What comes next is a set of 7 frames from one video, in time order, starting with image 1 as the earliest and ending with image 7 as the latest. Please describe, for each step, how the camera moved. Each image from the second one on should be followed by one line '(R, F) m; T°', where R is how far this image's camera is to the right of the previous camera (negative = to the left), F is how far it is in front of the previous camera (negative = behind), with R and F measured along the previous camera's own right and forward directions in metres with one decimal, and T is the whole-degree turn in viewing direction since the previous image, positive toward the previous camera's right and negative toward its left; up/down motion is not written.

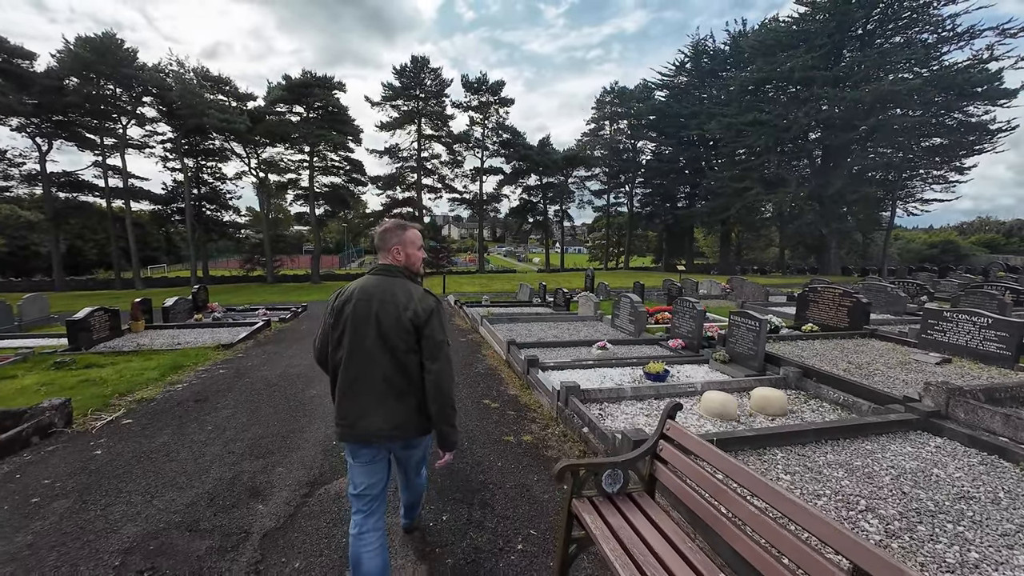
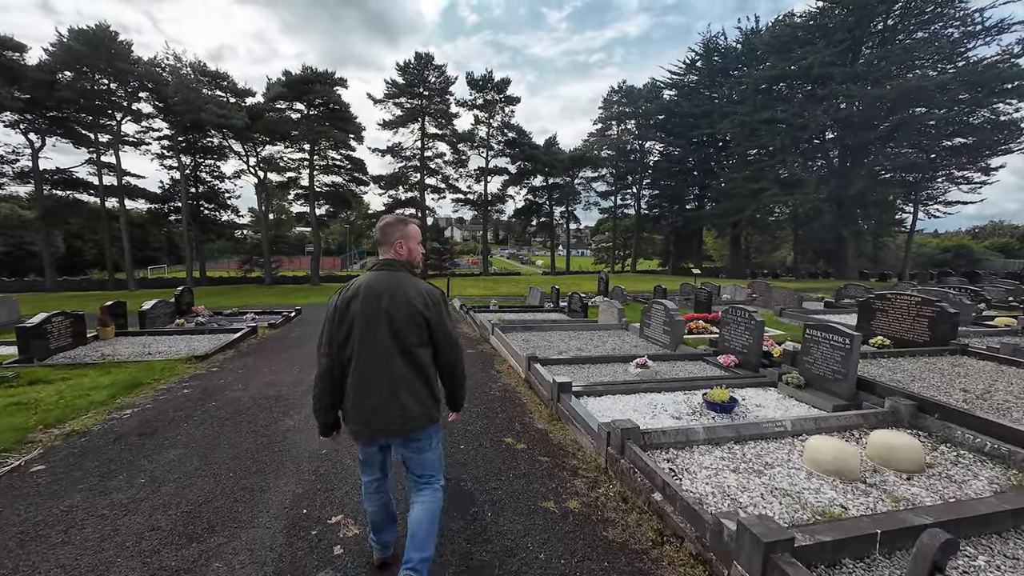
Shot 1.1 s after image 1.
(-0.3, +1.3) m; 0°
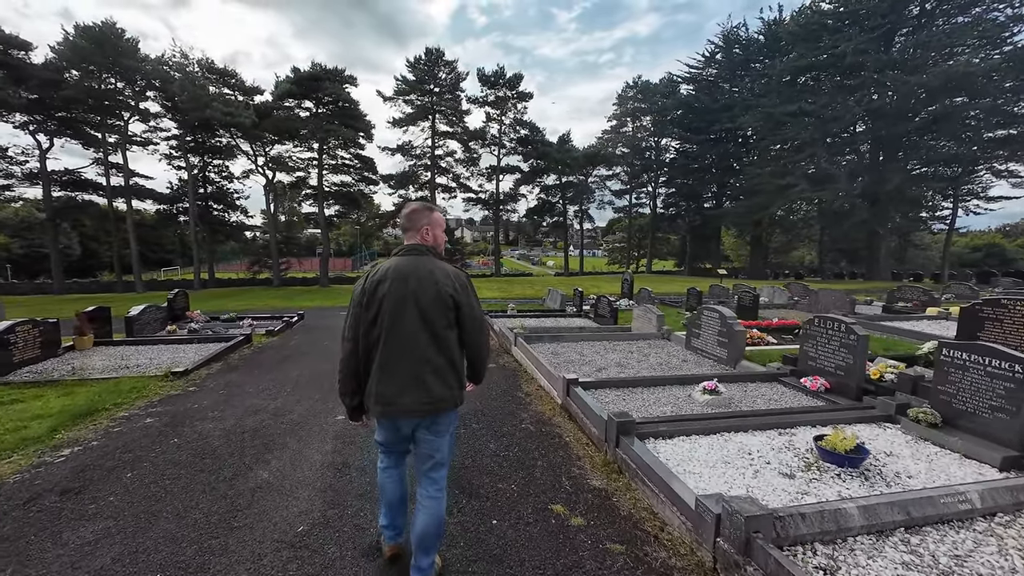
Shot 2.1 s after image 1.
(-0.3, +1.3) m; -1°
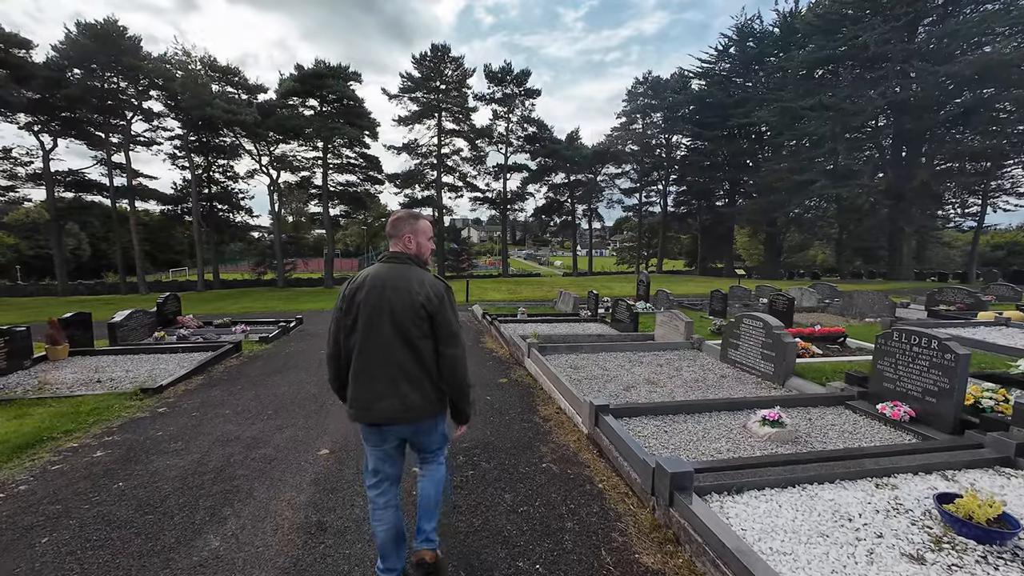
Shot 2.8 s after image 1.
(-0.1, +0.9) m; -1°
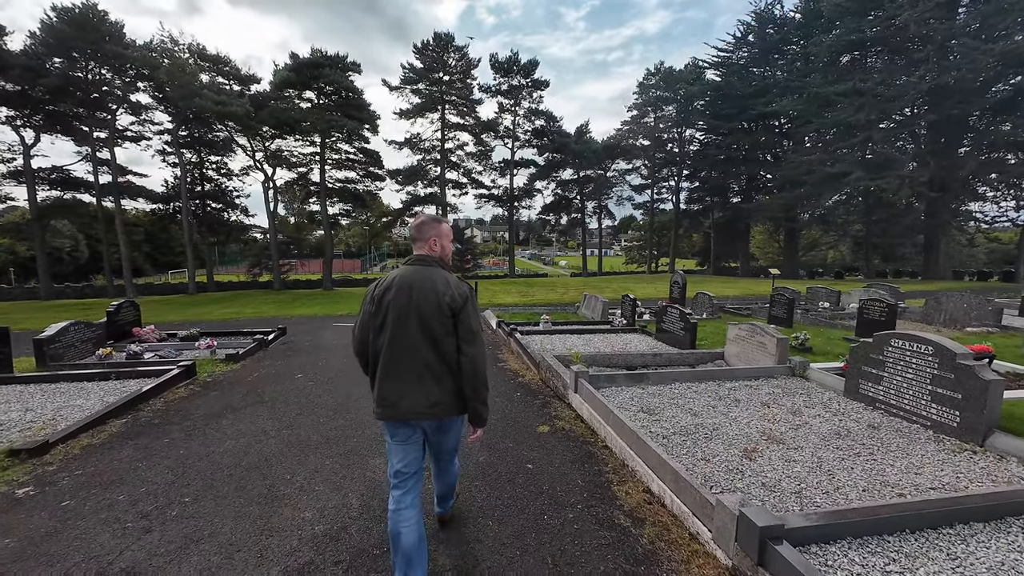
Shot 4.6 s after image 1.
(-0.5, +2.1) m; 0°
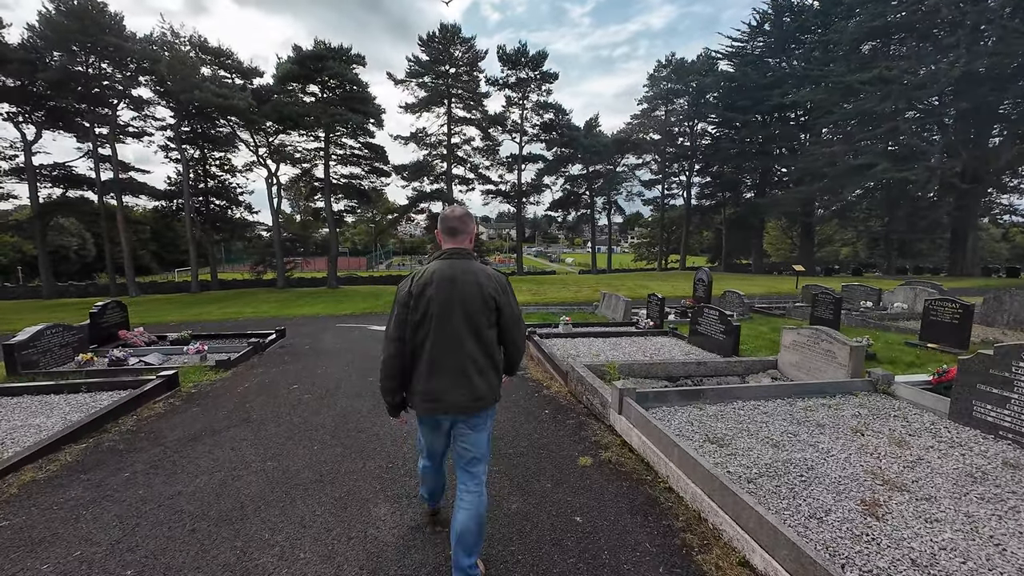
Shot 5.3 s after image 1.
(-0.3, +0.9) m; -1°
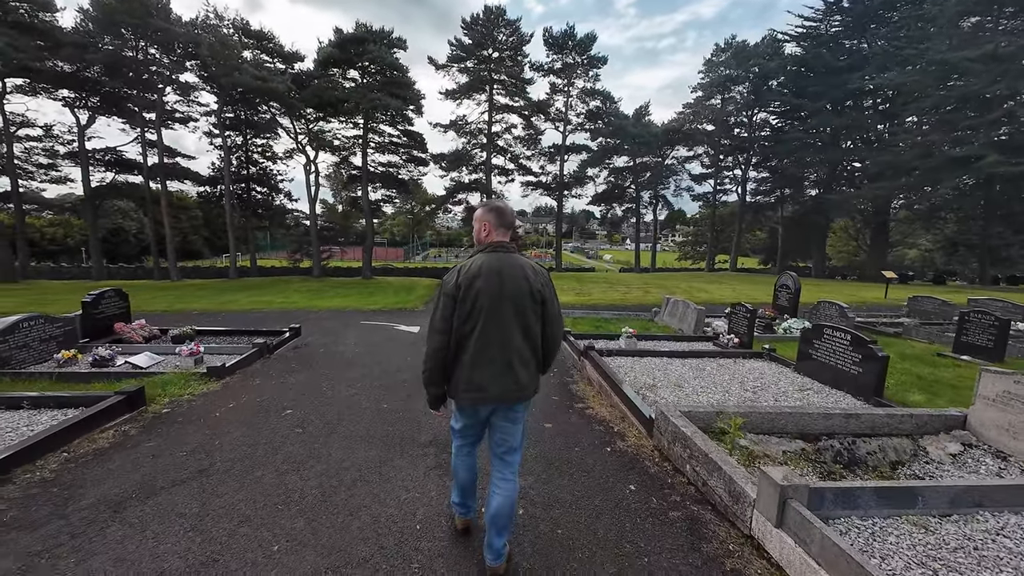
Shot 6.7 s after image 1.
(-0.3, +1.8) m; -5°
